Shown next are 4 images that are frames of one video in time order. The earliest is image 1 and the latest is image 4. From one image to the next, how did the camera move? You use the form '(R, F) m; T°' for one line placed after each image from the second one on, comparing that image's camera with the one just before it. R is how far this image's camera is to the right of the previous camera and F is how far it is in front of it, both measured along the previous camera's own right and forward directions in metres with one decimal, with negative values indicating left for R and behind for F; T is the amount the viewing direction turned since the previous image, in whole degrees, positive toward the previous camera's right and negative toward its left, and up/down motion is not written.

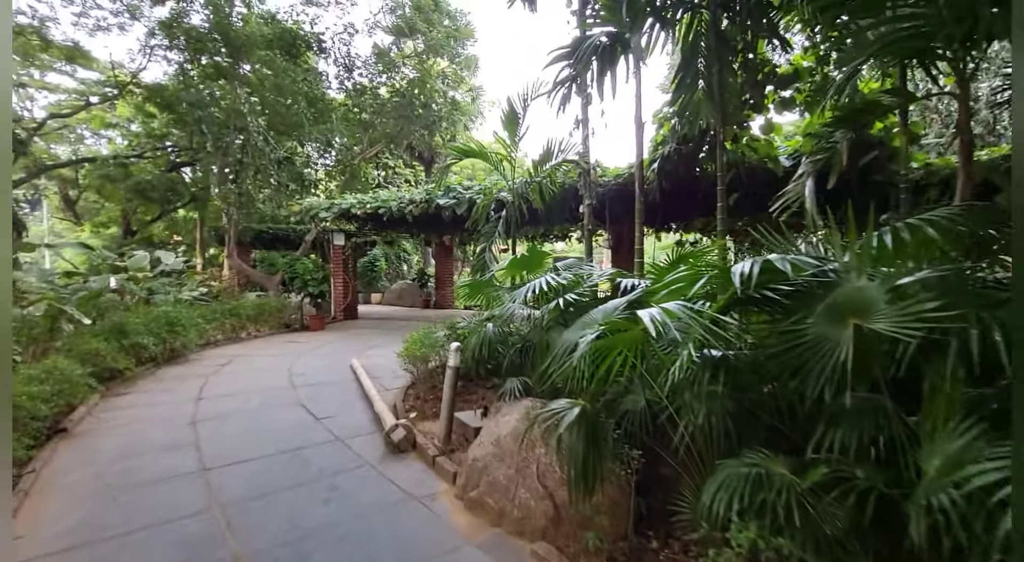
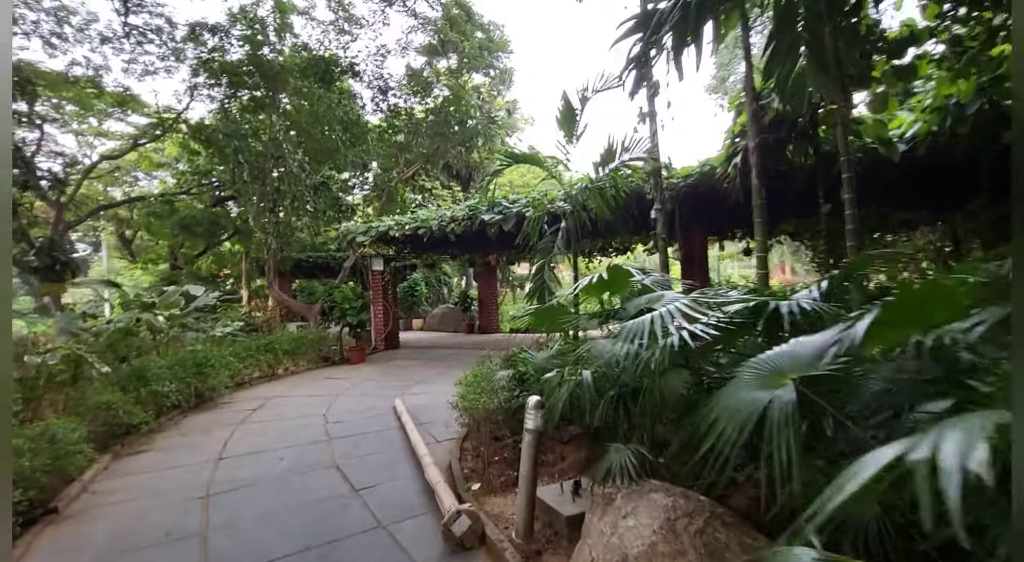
(-0.2, +0.7) m; -4°
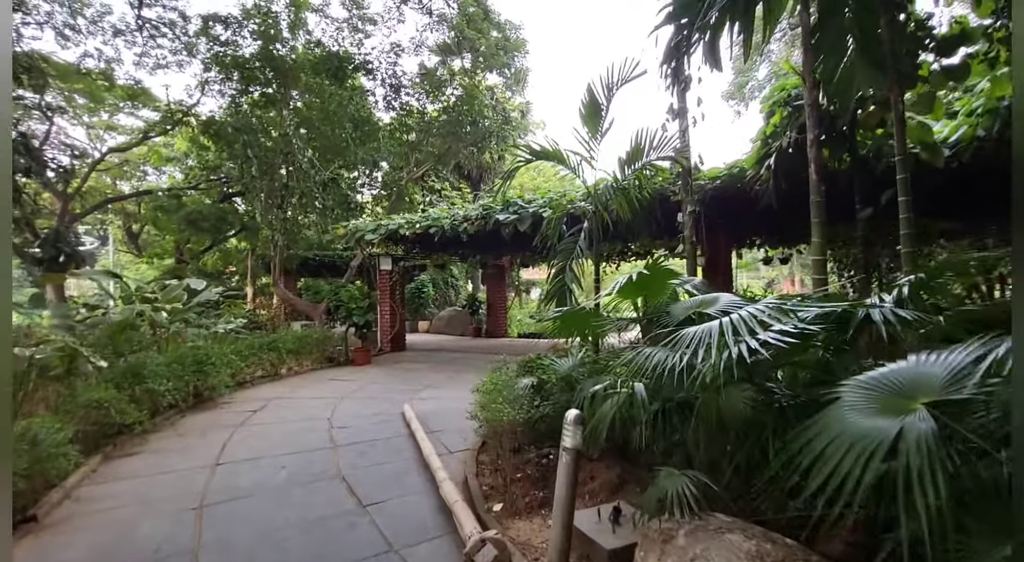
(-0.1, +0.2) m; 0°
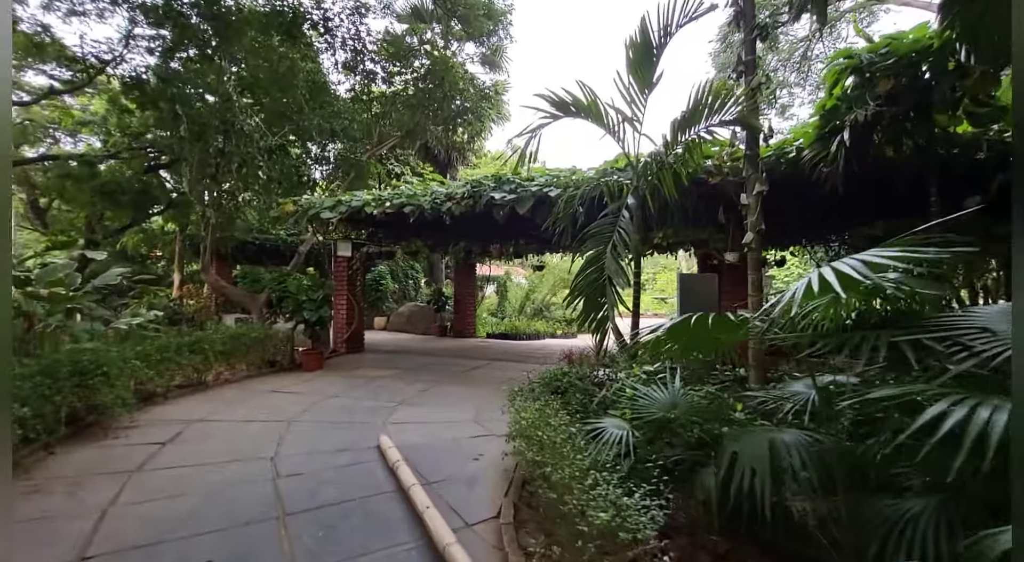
(-0.5, +1.1) m; +6°
